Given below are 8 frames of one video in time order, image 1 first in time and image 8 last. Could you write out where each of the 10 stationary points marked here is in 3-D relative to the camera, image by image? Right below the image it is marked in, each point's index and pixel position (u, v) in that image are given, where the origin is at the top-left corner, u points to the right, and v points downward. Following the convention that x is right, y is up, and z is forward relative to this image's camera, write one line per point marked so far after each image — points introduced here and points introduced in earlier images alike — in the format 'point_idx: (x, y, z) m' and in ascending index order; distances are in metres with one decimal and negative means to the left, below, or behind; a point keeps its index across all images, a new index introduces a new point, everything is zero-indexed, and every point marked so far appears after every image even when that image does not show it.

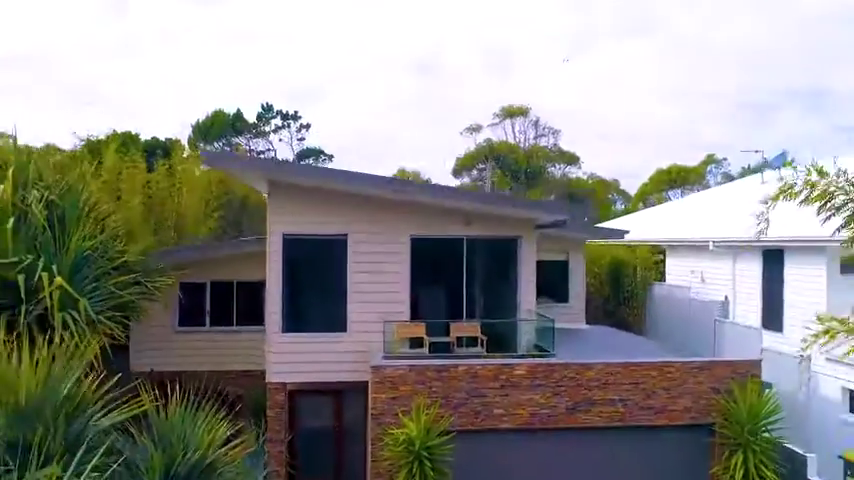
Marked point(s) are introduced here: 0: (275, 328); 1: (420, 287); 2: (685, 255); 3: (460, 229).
0: (-1.2, -0.7, +4.9) m
1: (-0.1, -0.4, +5.0) m
2: (+3.3, -0.2, +8.4) m
3: (+0.3, +0.1, +5.1) m
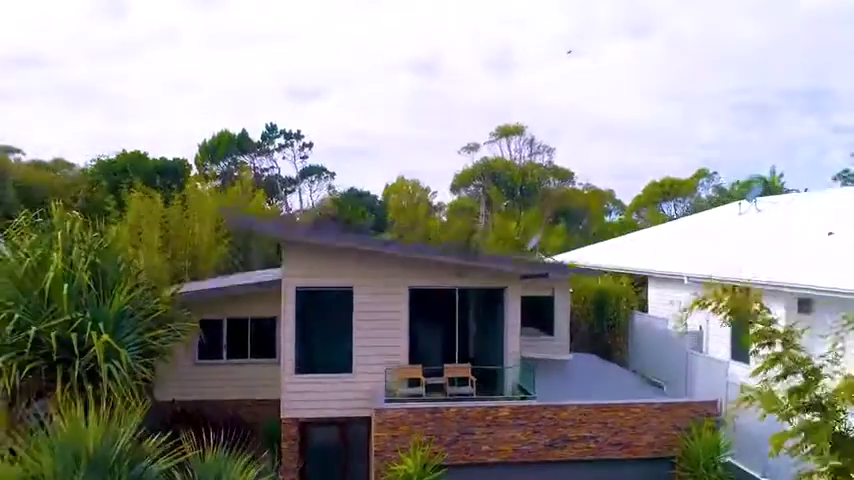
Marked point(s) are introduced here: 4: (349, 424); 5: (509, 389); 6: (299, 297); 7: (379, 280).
0: (-1.2, -1.1, +5.5) m
1: (-0.1, -0.8, +5.7) m
2: (+3.4, -0.7, +9.0) m
3: (+0.2, -0.4, +5.7) m
4: (-0.7, -1.6, +5.6) m
5: (+0.7, -1.3, +5.5) m
6: (-1.1, -0.5, +5.5) m
7: (-0.4, -0.4, +5.6) m
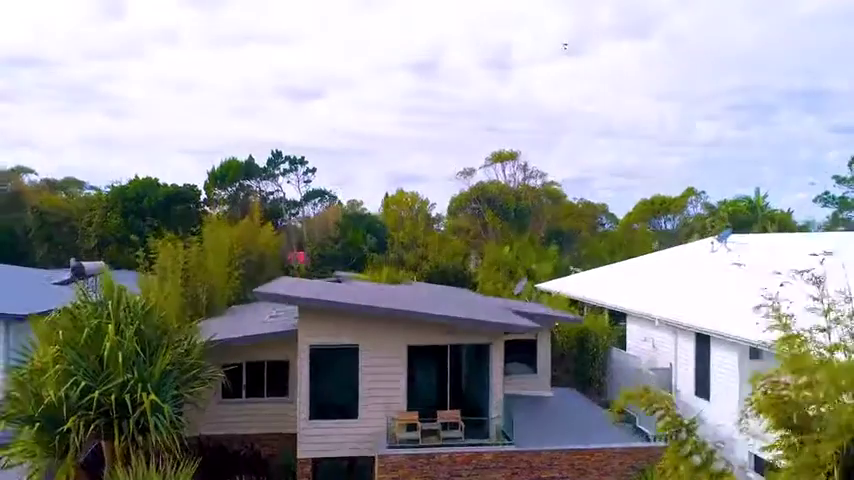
0: (-1.2, -1.8, +6.4) m
1: (-0.1, -1.5, +6.6) m
2: (+3.3, -1.3, +9.9) m
3: (+0.2, -1.0, +6.6) m
4: (-0.7, -2.3, +6.5) m
5: (+0.7, -2.0, +6.4) m
6: (-1.2, -1.2, +6.4) m
7: (-0.5, -1.0, +6.5) m
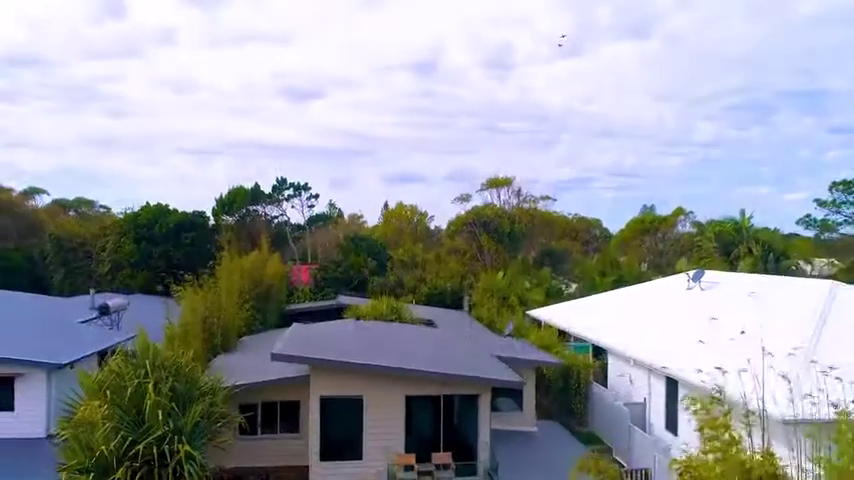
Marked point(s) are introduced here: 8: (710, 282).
0: (-1.3, -2.5, +7.3) m
1: (-0.2, -2.2, +7.5) m
2: (+3.3, -2.0, +10.8) m
3: (+0.1, -1.8, +7.5) m
4: (-0.8, -3.0, +7.5) m
5: (+0.6, -2.7, +7.3) m
6: (-1.2, -1.9, +7.3) m
7: (-0.5, -1.7, +7.4) m
8: (+5.4, -0.8, +12.2) m
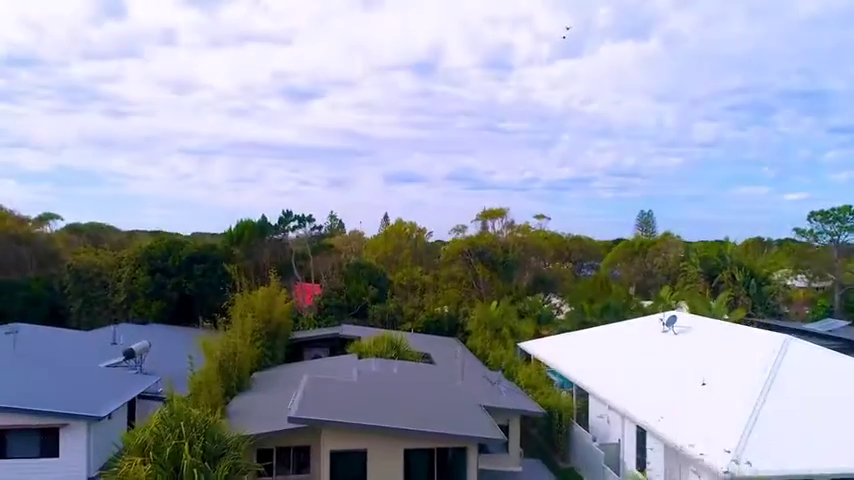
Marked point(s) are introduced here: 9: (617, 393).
0: (-1.3, -3.5, +8.4) m
1: (-0.2, -3.2, +8.6) m
2: (+3.2, -3.0, +11.9) m
3: (+0.1, -2.8, +8.6) m
4: (-0.8, -4.0, +8.6) m
5: (+0.5, -3.7, +8.4) m
6: (-1.3, -2.9, +8.5) m
7: (-0.6, -2.7, +8.5) m
8: (+5.4, -1.8, +13.4) m
9: (+3.4, -2.7, +11.2) m
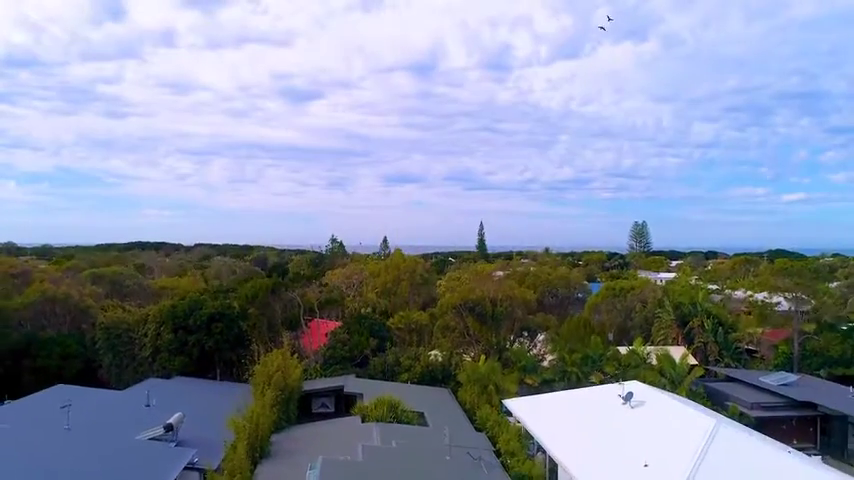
0: (-1.5, -5.6, +10.7) m
1: (-0.4, -5.3, +10.9) m
2: (+3.1, -5.2, +14.2) m
3: (-0.1, -4.9, +10.9) m
4: (-1.0, -6.1, +10.9) m
5: (+0.4, -5.8, +10.7) m
6: (-1.4, -5.0, +10.7) m
7: (-0.7, -4.9, +10.8) m
8: (+5.2, -3.9, +15.6) m
9: (+3.2, -4.8, +13.5) m
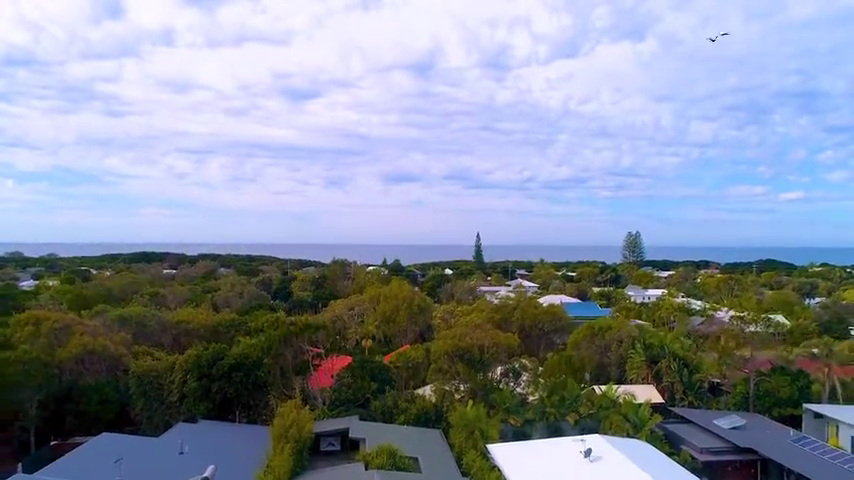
0: (-1.7, -8.0, +13.7) m
1: (-0.6, -7.7, +13.9) m
2: (+2.9, -7.5, +17.2) m
3: (-0.3, -7.2, +13.9) m
4: (-1.2, -8.5, +13.9) m
5: (+0.2, -8.2, +13.7) m
6: (-1.6, -7.4, +13.7) m
7: (-0.9, -7.2, +13.8) m
8: (+5.0, -6.3, +18.7) m
9: (+3.0, -7.2, +16.6) m
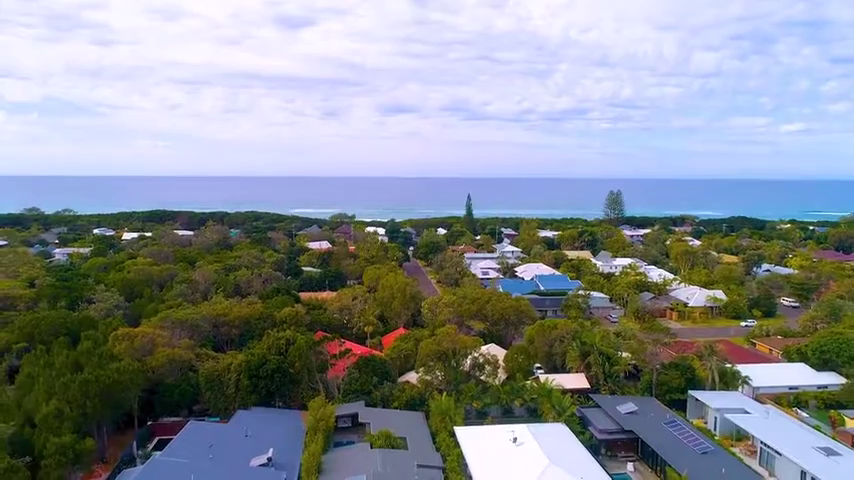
0: (-2.4, -11.3, +24.0) m
1: (-1.3, -11.0, +24.1) m
2: (+2.1, -10.4, +27.4) m
3: (-1.0, -10.5, +24.1) m
4: (-1.9, -11.8, +24.2) m
5: (-0.5, -11.5, +24.0) m
6: (-2.3, -10.7, +23.9) m
7: (-1.6, -10.5, +24.0) m
8: (+4.3, -9.1, +28.7) m
9: (+2.3, -10.2, +26.7) m
